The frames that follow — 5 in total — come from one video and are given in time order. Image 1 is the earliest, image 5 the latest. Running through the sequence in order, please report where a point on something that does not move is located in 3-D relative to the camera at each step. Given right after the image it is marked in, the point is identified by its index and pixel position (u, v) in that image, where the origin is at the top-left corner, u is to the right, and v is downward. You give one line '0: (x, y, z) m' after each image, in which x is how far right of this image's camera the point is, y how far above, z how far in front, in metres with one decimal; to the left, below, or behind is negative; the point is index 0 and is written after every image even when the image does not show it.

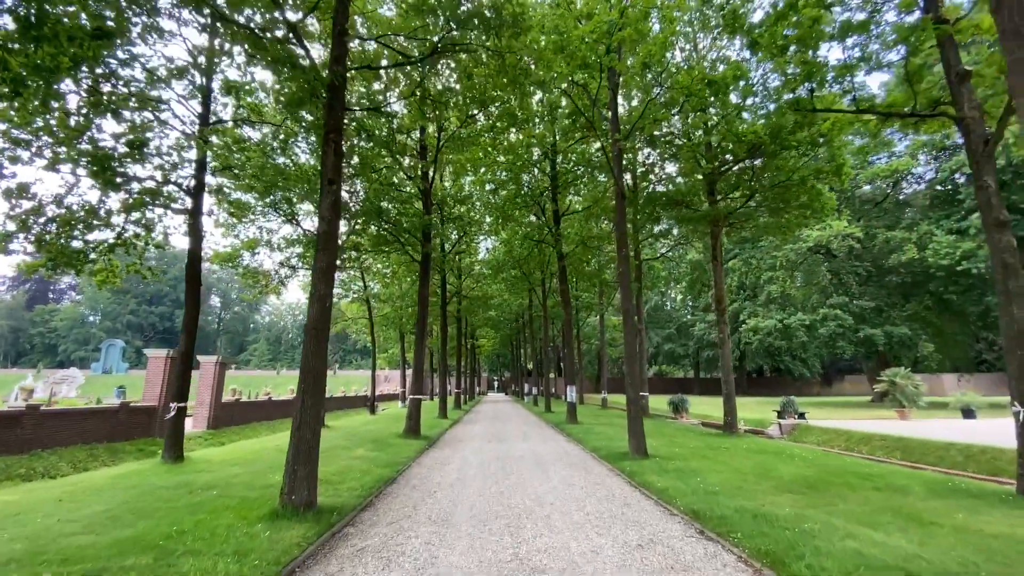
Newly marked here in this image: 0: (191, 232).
0: (-7.8, +1.3, +11.6) m
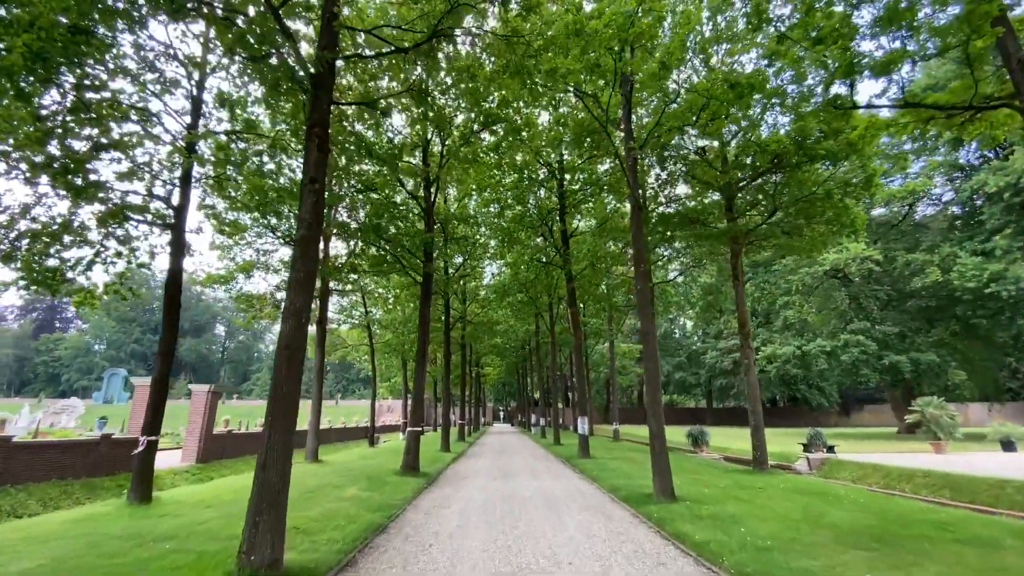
0: (-7.7, +0.8, +10.8) m
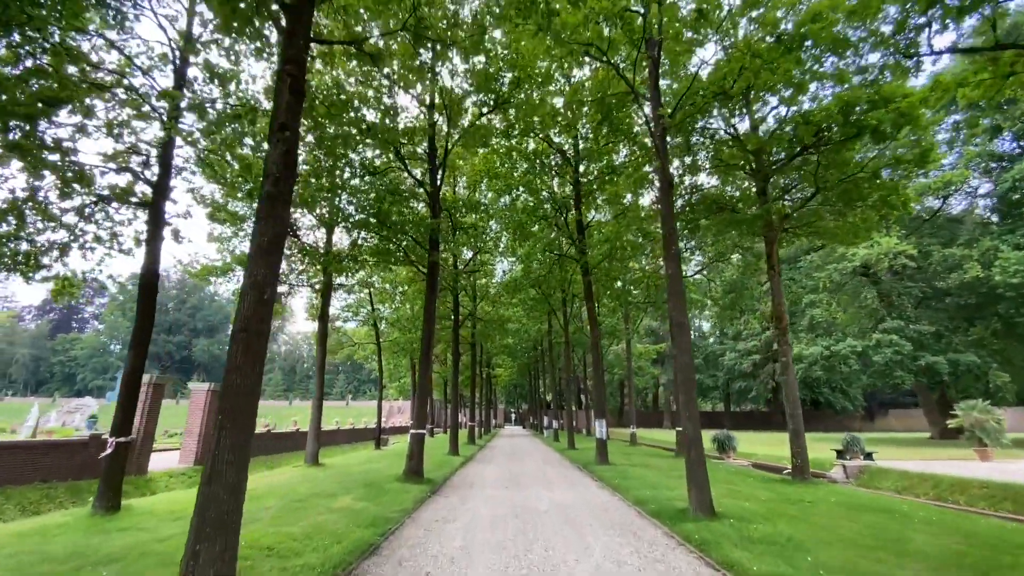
0: (-7.4, +1.1, +9.9) m
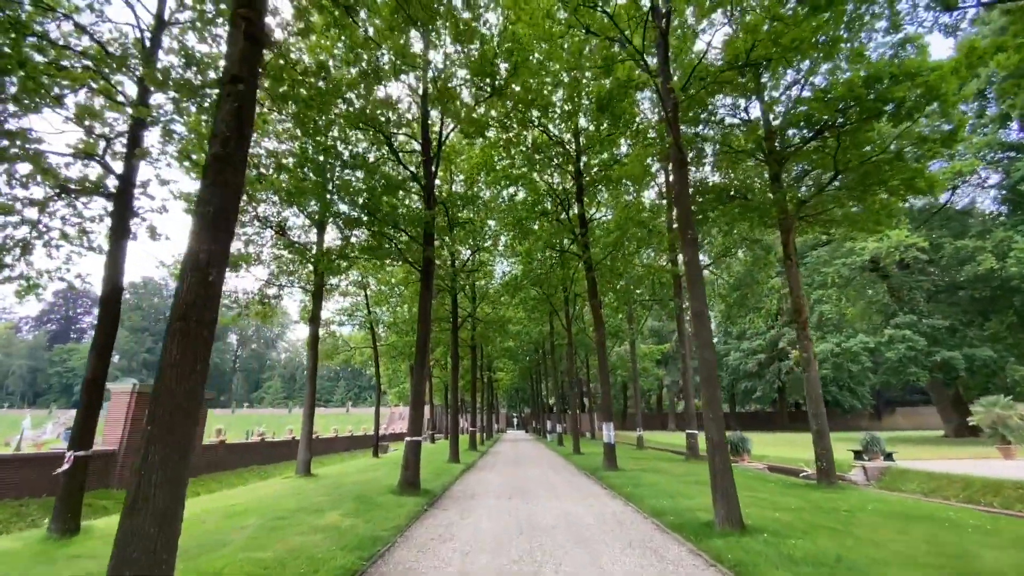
0: (-7.4, +1.1, +9.1) m
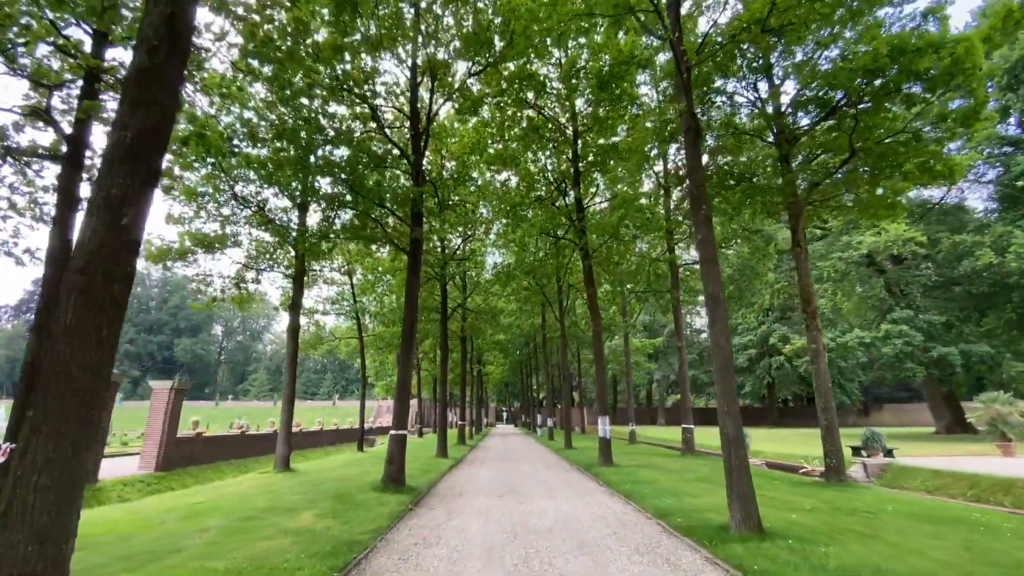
0: (-7.5, +1.5, +8.2) m
